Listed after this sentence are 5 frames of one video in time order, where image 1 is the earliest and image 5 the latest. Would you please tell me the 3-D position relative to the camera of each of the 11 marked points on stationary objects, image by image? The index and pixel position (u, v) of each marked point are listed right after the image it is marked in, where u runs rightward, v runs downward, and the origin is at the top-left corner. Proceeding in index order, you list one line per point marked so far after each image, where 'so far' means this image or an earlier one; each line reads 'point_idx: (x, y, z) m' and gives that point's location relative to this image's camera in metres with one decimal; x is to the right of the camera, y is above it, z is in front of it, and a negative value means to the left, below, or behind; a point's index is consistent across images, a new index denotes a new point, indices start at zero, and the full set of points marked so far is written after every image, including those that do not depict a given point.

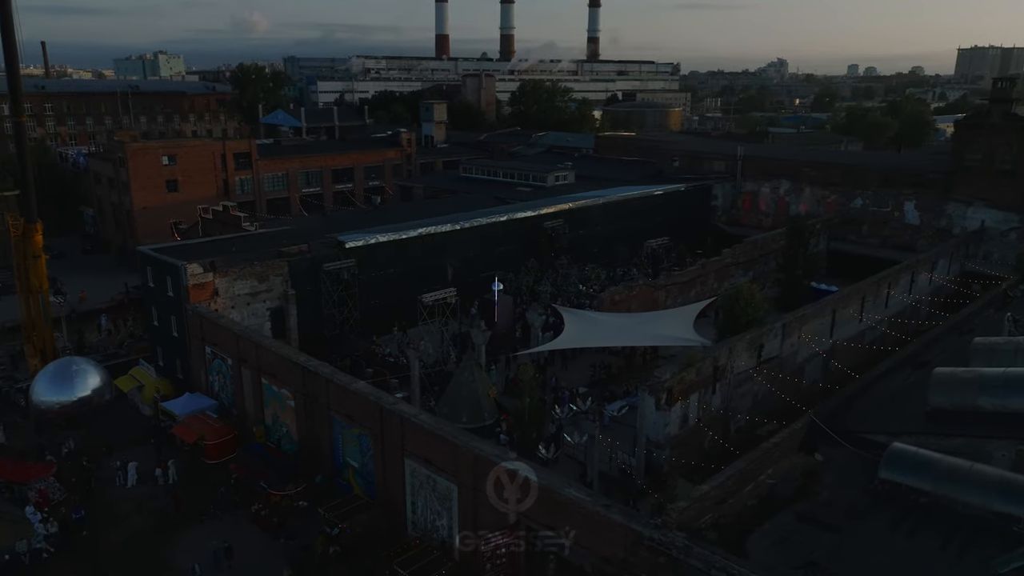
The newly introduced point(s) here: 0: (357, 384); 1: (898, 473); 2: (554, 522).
0: (-3.7, -2.3, +18.0) m
1: (+6.9, -3.3, +13.2) m
2: (+0.8, -4.3, +13.6) m
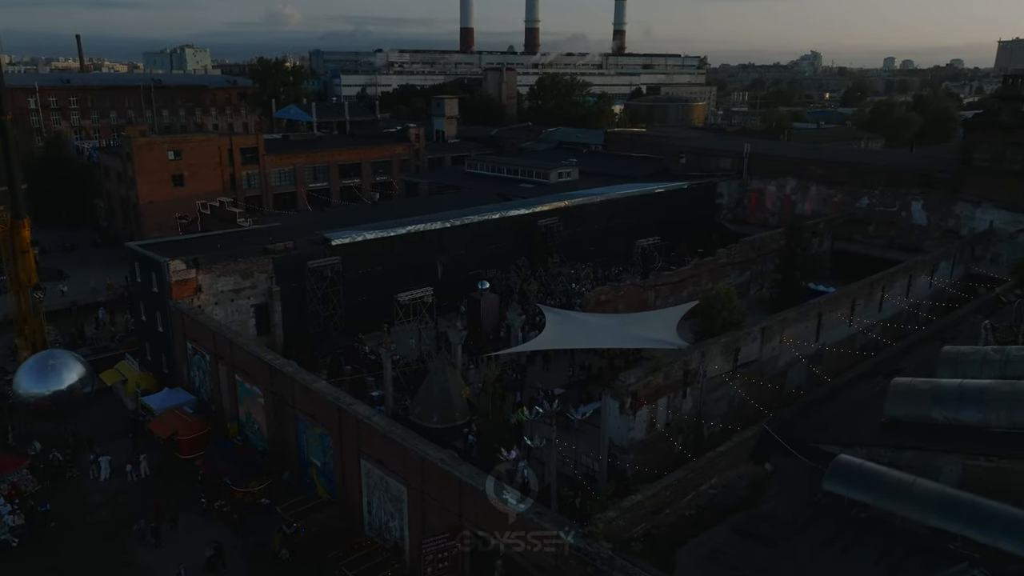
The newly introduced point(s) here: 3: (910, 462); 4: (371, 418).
0: (-4.7, -2.3, +18.1) m
1: (+5.7, -3.4, +13.0) m
2: (-0.4, -4.3, +13.5) m
3: (+7.3, -3.2, +13.6) m
4: (-3.1, -2.9, +16.3) m
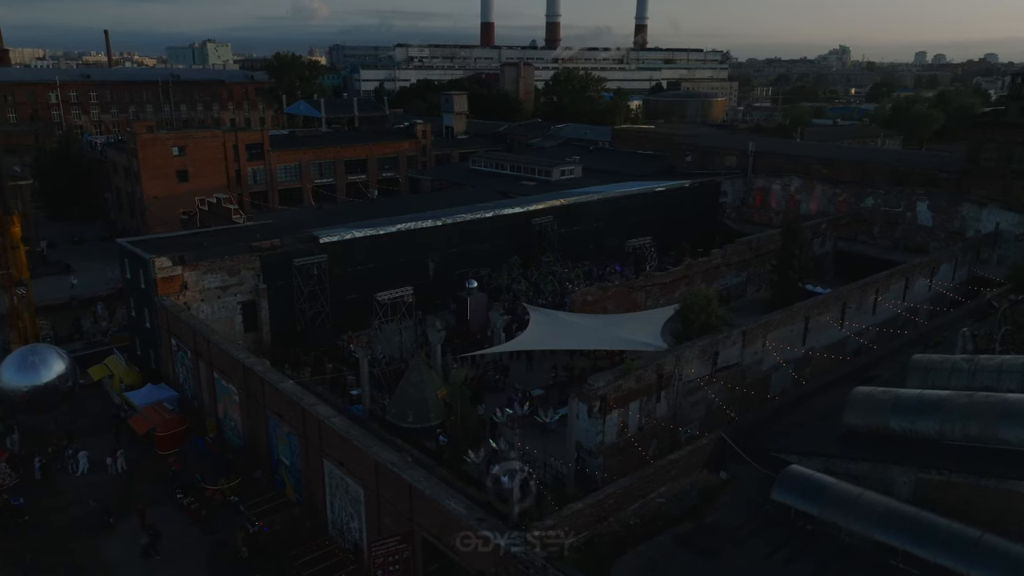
0: (-5.5, -2.3, +18.2) m
1: (+4.8, -3.6, +12.8) m
2: (-1.3, -4.4, +13.5) m
3: (+6.3, -3.3, +13.4) m
4: (-4.0, -2.9, +16.4) m
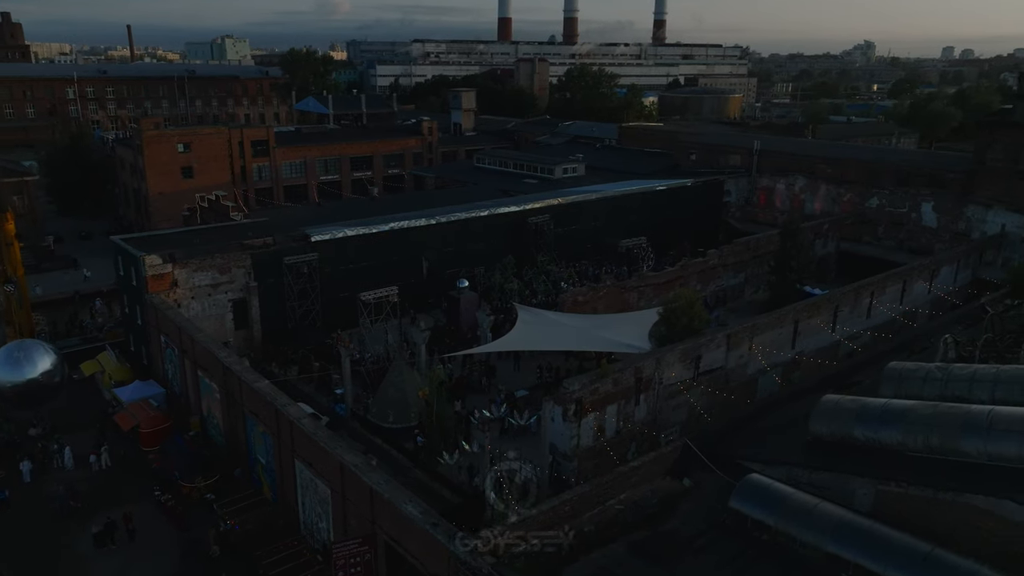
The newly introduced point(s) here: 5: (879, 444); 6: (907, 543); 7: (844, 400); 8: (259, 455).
0: (-6.1, -2.3, +18.3) m
1: (+4.0, -3.7, +12.6) m
2: (-2.1, -4.5, +13.5) m
3: (+5.6, -3.5, +13.2) m
4: (-4.6, -2.9, +16.5) m
5: (+6.4, -2.7, +13.1) m
6: (+5.8, -3.7, +11.0) m
7: (+6.3, -2.1, +14.1) m
8: (-6.4, -4.2, +18.8) m
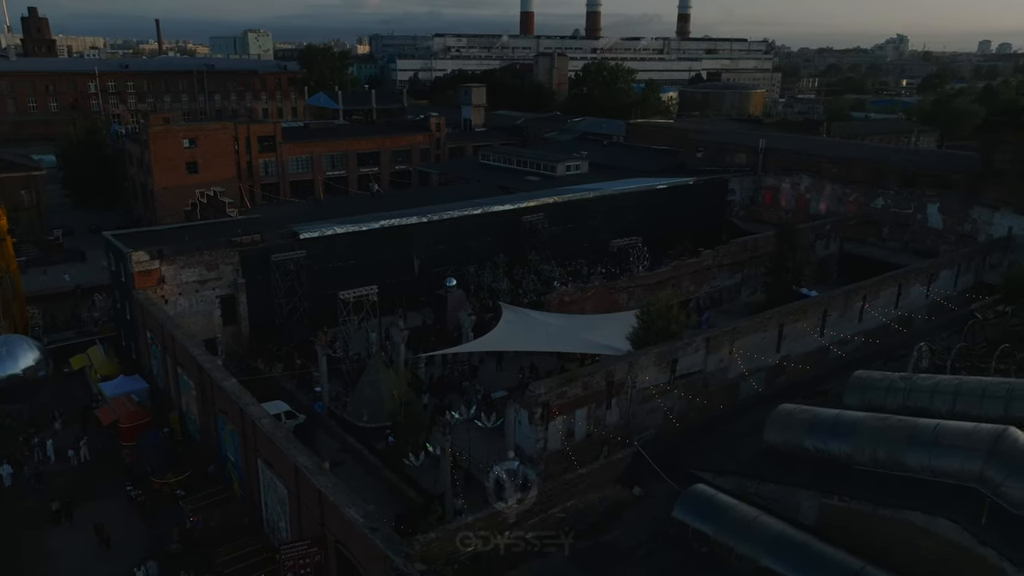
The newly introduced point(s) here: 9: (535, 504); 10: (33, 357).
0: (-7.0, -2.3, +18.5) m
1: (+3.0, -3.8, +12.5) m
2: (-3.1, -4.5, +13.6) m
3: (+4.5, -3.6, +13.0) m
4: (-5.5, -2.9, +16.6) m
5: (+5.4, -2.9, +12.8) m
6: (+4.7, -3.9, +10.8) m
7: (+5.3, -2.3, +13.9) m
8: (-7.2, -4.2, +18.9) m
9: (+0.4, -3.8, +13.2) m
10: (-12.6, -1.8, +19.5) m
